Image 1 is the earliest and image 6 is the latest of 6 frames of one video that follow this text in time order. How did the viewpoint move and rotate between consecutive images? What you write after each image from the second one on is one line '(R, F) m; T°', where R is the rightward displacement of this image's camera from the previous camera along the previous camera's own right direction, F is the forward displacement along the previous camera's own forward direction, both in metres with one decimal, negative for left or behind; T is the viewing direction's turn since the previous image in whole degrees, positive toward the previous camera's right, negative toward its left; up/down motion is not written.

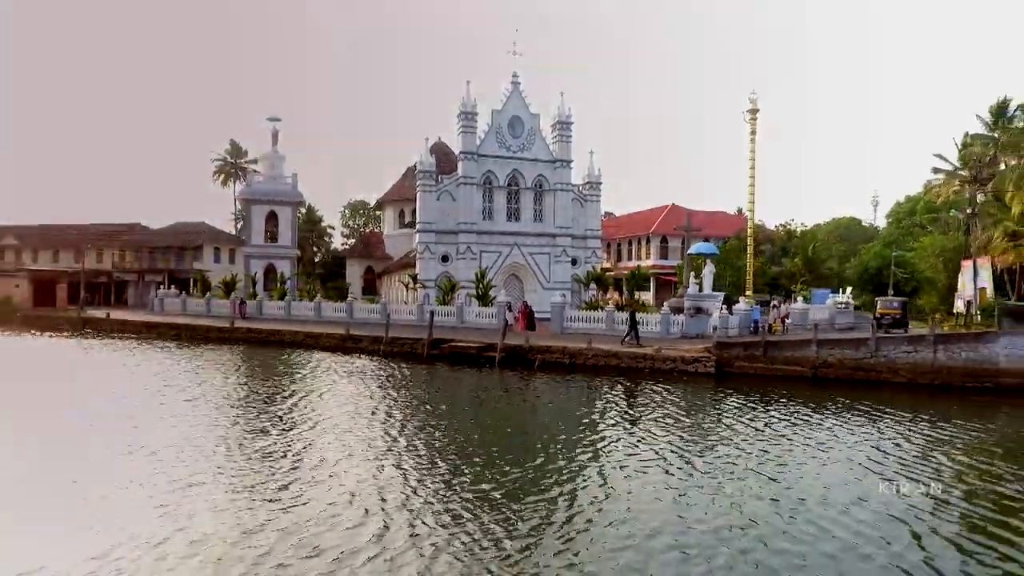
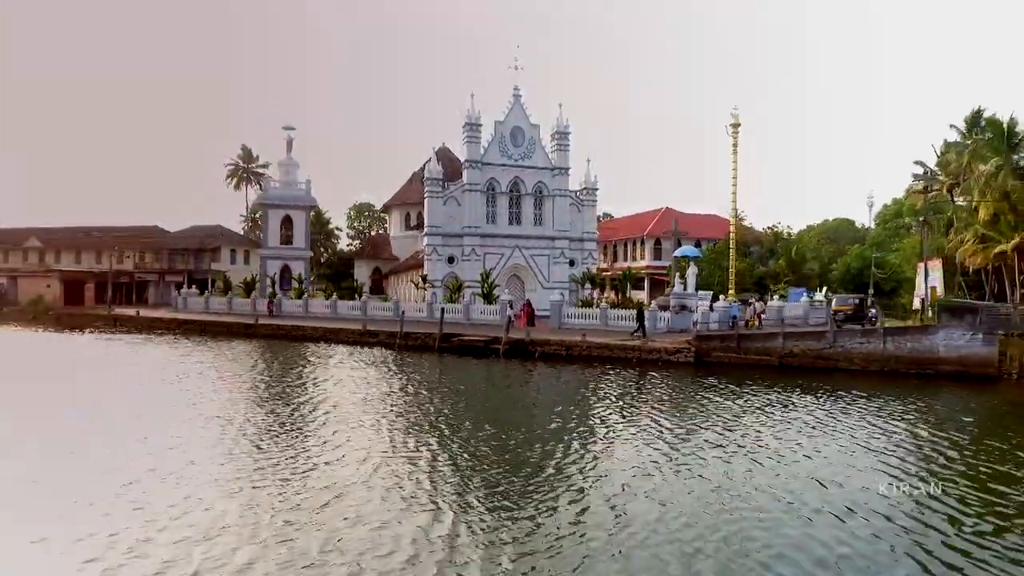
(-0.1, -2.7) m; 0°
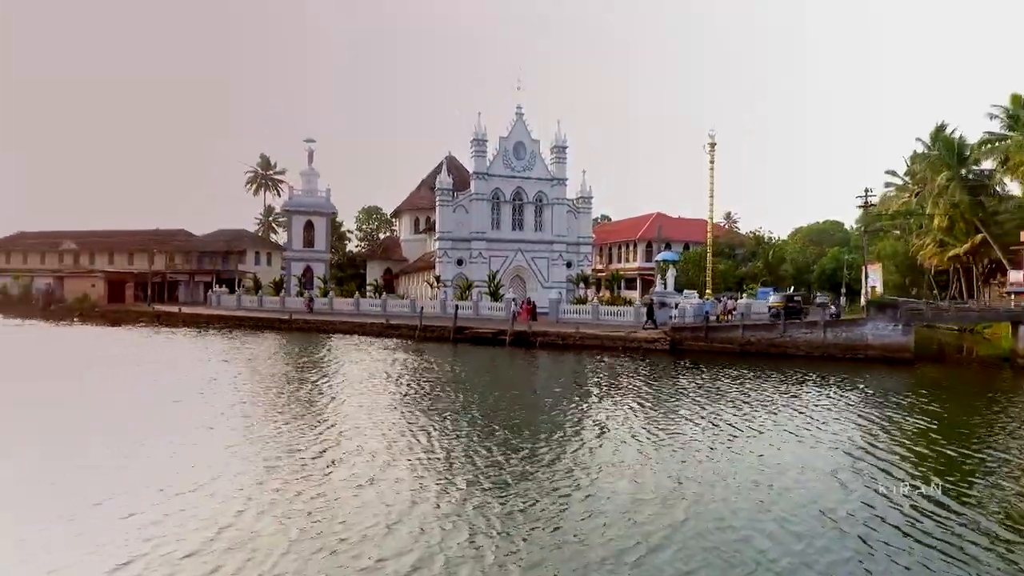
(-0.2, -4.6) m; 0°
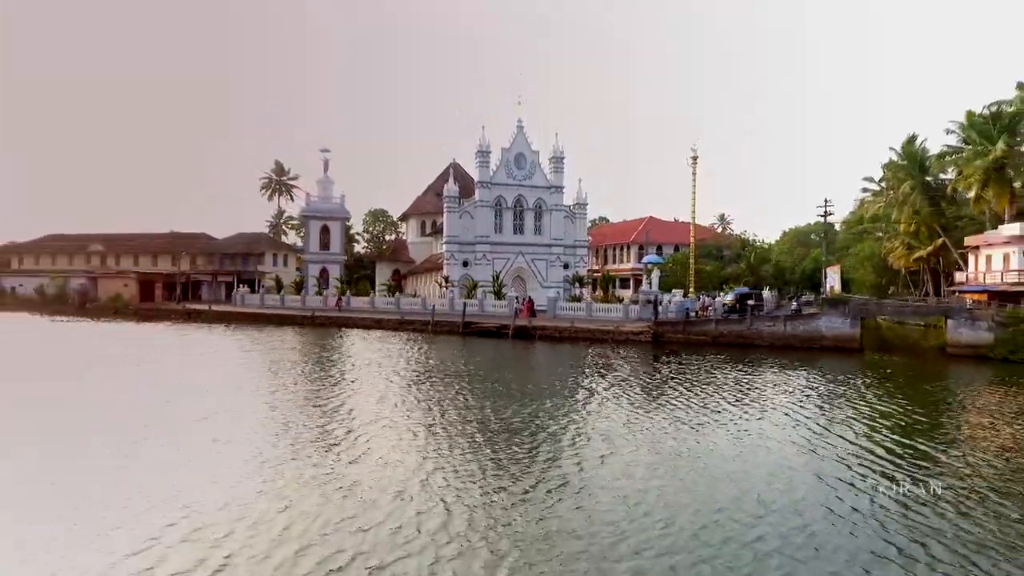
(-0.1, -4.1) m; 0°
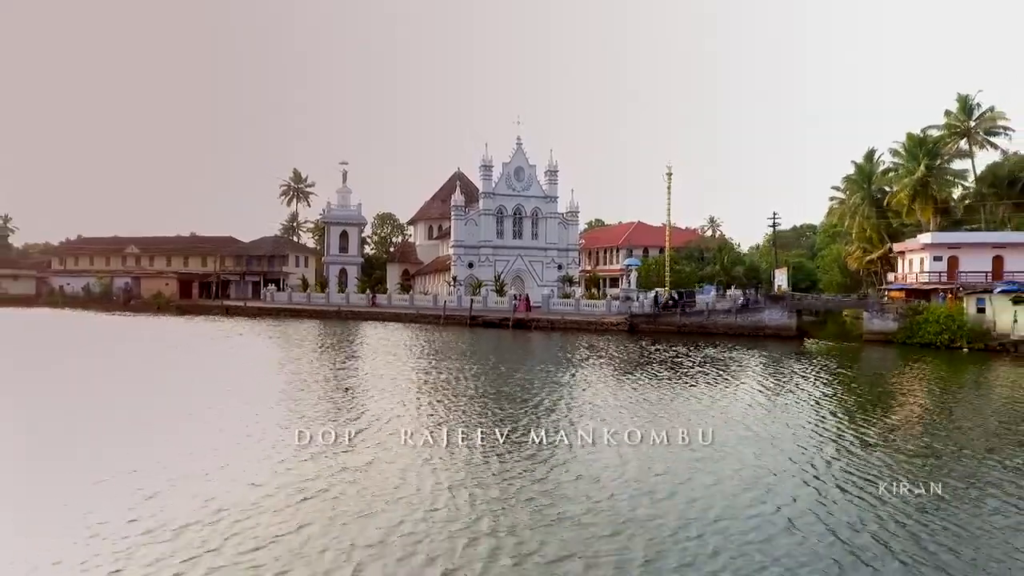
(0.0, -6.5) m; 0°
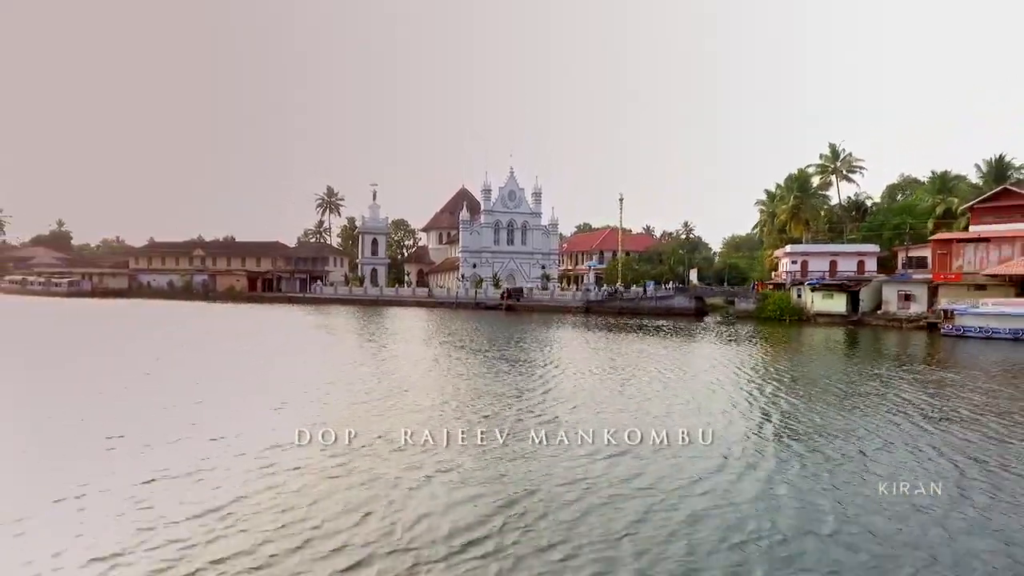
(+0.6, -17.3) m; 0°
